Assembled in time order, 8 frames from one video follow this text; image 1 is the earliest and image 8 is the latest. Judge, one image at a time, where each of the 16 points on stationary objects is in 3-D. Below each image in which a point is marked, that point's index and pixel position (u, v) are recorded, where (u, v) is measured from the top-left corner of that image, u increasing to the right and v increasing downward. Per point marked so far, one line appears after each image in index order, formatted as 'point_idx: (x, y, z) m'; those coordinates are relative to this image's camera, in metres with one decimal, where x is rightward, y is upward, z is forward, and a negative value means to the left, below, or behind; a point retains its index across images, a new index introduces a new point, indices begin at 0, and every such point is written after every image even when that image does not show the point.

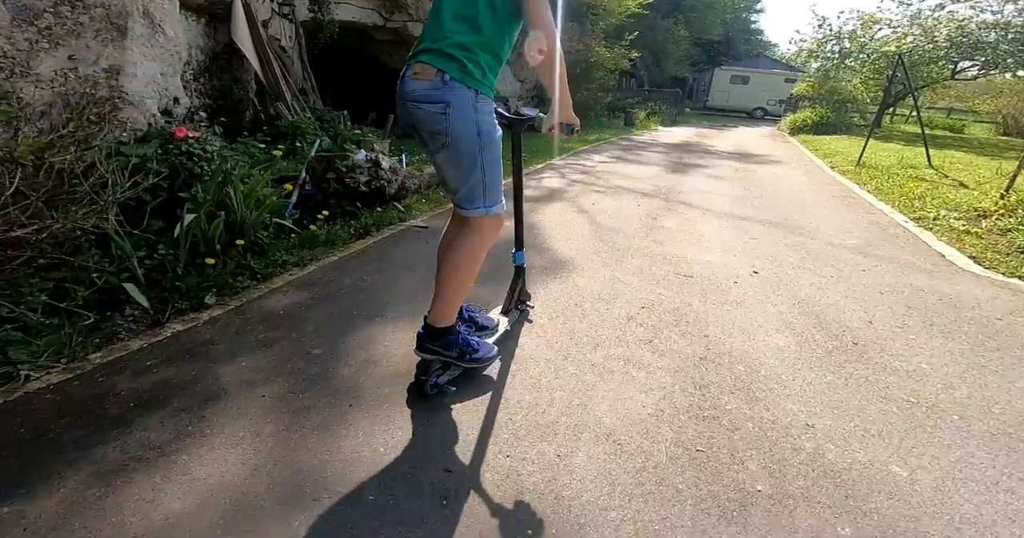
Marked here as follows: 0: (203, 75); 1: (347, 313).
0: (-3.3, +2.1, +5.9) m
1: (-0.9, -0.2, +2.8) m
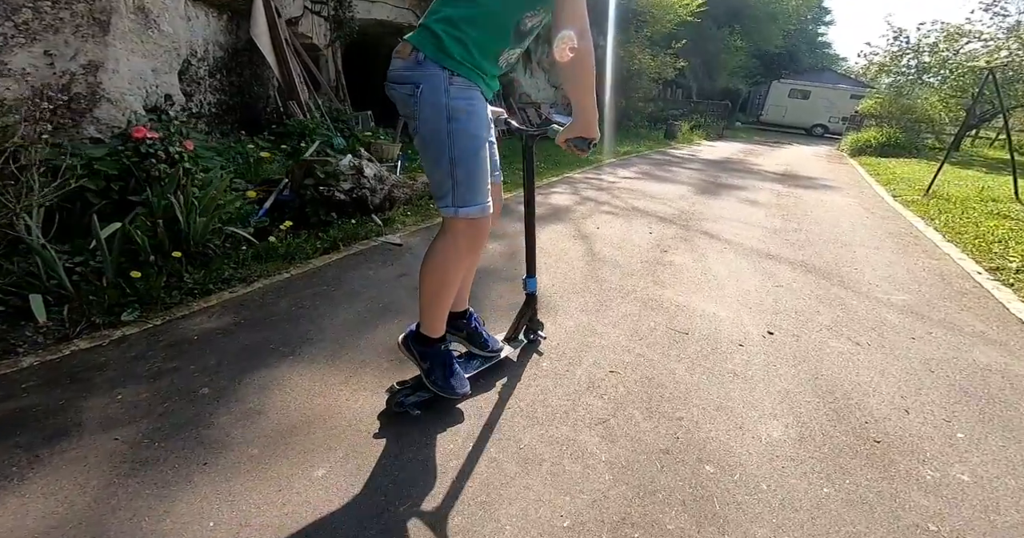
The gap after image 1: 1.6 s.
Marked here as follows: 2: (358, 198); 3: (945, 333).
0: (-3.1, +2.1, +5.8) m
1: (-1.1, -0.4, +2.4) m
2: (-1.2, +0.5, +4.0) m
3: (+2.3, -0.3, +2.7) m
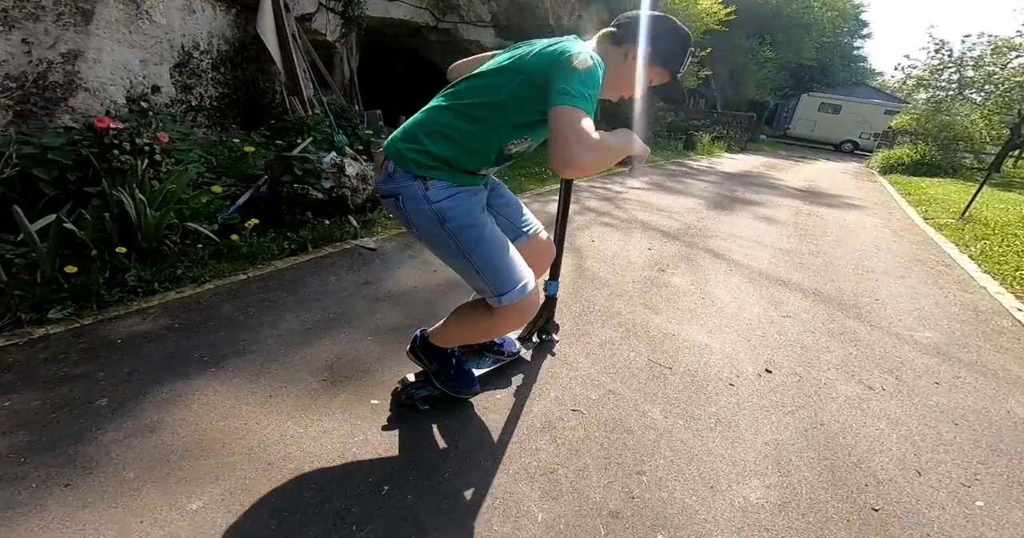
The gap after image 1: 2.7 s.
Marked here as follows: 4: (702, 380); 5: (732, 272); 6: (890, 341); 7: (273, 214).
0: (-3.1, +2.2, +5.6) m
1: (-1.3, -0.4, +2.2) m
2: (-1.3, +0.5, +3.8) m
3: (+2.1, -0.5, +2.4) m
4: (+0.8, -0.5, +2.2) m
5: (+1.5, 0.0, +3.6) m
6: (+1.9, -0.4, +2.6) m
7: (-1.6, +0.4, +3.6) m
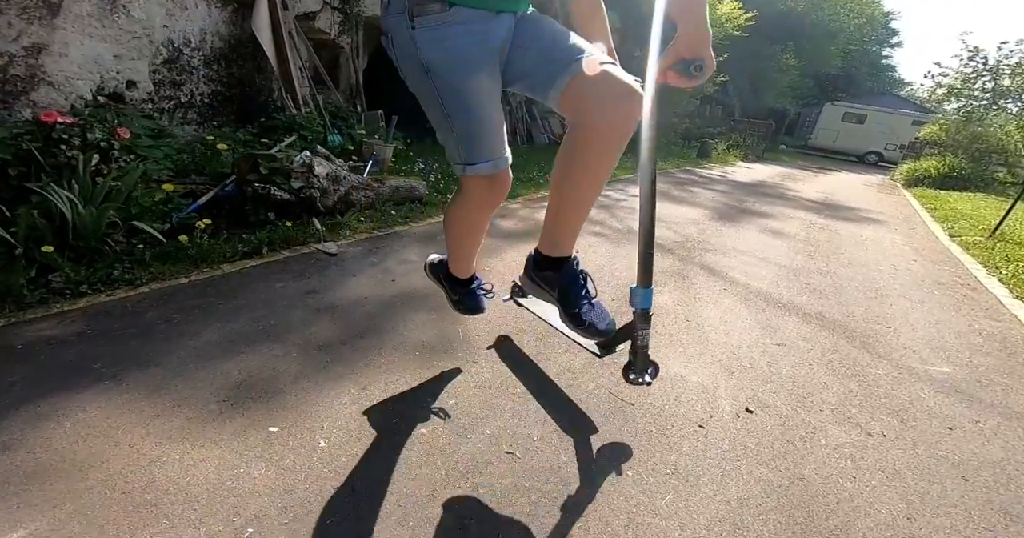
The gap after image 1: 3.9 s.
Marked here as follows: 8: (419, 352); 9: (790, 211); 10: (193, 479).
0: (-3.1, +2.2, +5.5) m
1: (-1.6, -0.4, +1.9) m
2: (-1.4, +0.5, +3.5) m
3: (+1.9, -0.6, +2.0) m
4: (+0.6, -0.5, +1.9) m
5: (+1.3, -0.1, +3.2) m
6: (+1.7, -0.5, +2.3) m
7: (-1.8, +0.3, +3.4) m
8: (-0.4, -0.3, +2.2) m
9: (+3.0, +0.6, +5.6) m
10: (-0.9, -0.6, +1.5) m
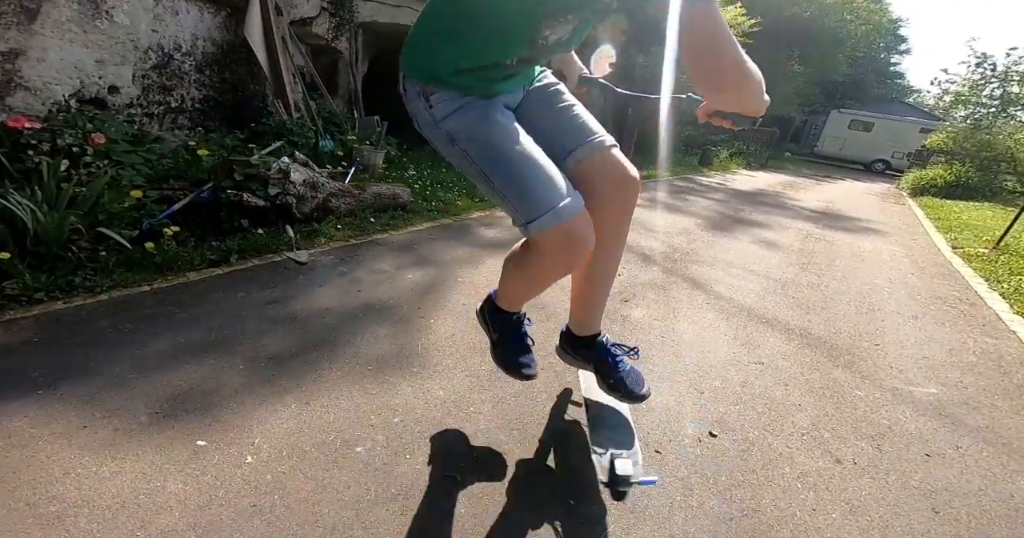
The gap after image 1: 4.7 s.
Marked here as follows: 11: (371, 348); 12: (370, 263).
0: (-3.2, +2.1, +5.5) m
1: (-1.8, -0.4, +1.9) m
2: (-1.5, +0.4, +3.5) m
3: (+1.7, -0.6, +1.9) m
4: (+0.4, -0.6, +1.8) m
5: (+1.2, -0.2, +3.1) m
6: (+1.5, -0.5, +2.2) m
7: (-1.9, +0.3, +3.3) m
8: (-0.6, -0.4, +2.1) m
9: (+2.9, +0.5, +5.5) m
10: (-1.1, -0.6, +1.4) m
11: (-0.6, -0.3, +2.2) m
12: (-0.9, 0.0, +3.2) m
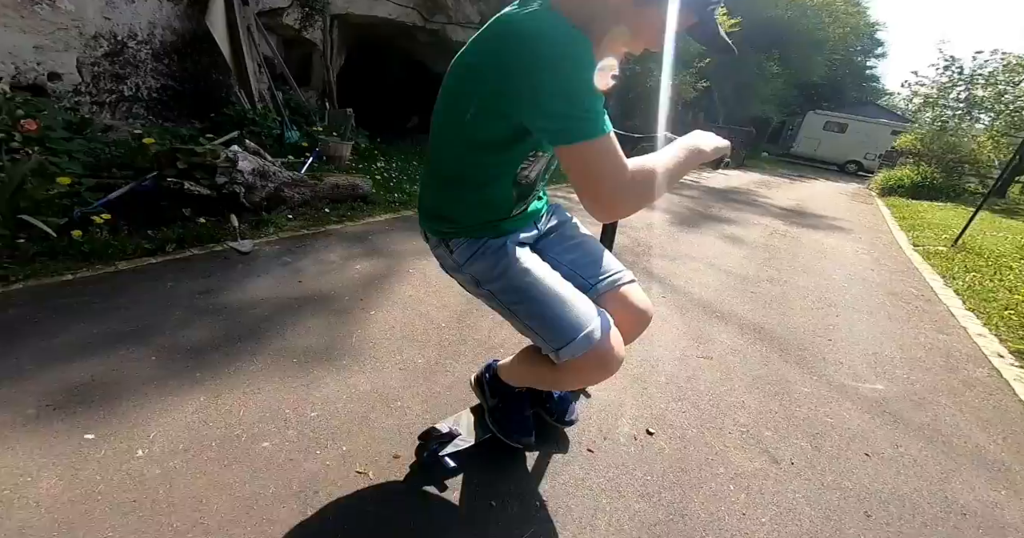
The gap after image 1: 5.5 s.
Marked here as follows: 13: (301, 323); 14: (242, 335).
0: (-3.5, +2.2, +5.3) m
1: (-2.0, -0.3, +1.7) m
2: (-1.8, +0.5, +3.3) m
3: (+1.4, -0.6, +1.8) m
4: (+0.1, -0.6, +1.7) m
5: (+0.9, -0.2, +3.0) m
6: (+1.3, -0.5, +2.1) m
7: (-2.2, +0.4, +3.2) m
8: (-0.8, -0.3, +2.0) m
9: (+2.6, +0.5, +5.5) m
10: (-1.3, -0.6, +1.3) m
11: (-0.9, -0.3, +2.1) m
12: (-1.1, +0.1, +3.0) m
13: (-0.9, -0.2, +2.2) m
14: (-1.1, -0.3, +2.1) m
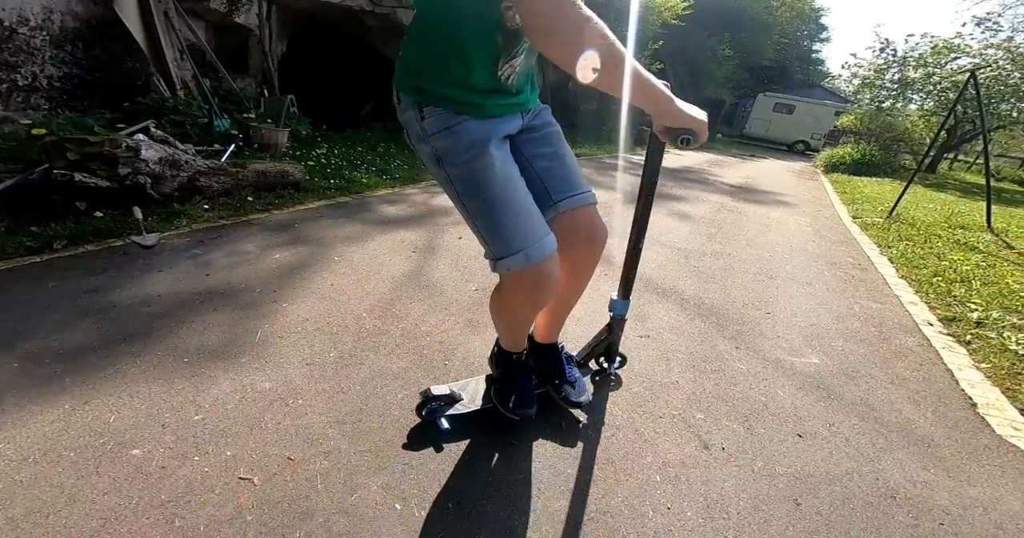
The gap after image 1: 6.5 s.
0: (-4.1, +2.2, +4.8) m
1: (-2.3, -0.4, +1.5) m
2: (-2.2, +0.5, +3.0) m
3: (+1.2, -0.5, +1.8) m
4: (-0.1, -0.5, +1.6) m
5: (+0.5, -0.1, +2.9) m
6: (+1.0, -0.4, +2.0) m
7: (-2.6, +0.4, +2.9) m
8: (-1.1, -0.3, +1.8) m
9: (+2.0, +0.8, +5.5) m
10: (-1.5, -0.6, +1.0) m
11: (-1.1, -0.2, +1.9) m
12: (-1.5, +0.1, +2.8) m
13: (-1.2, -0.2, +2.0) m
14: (-1.4, -0.2, +1.9) m
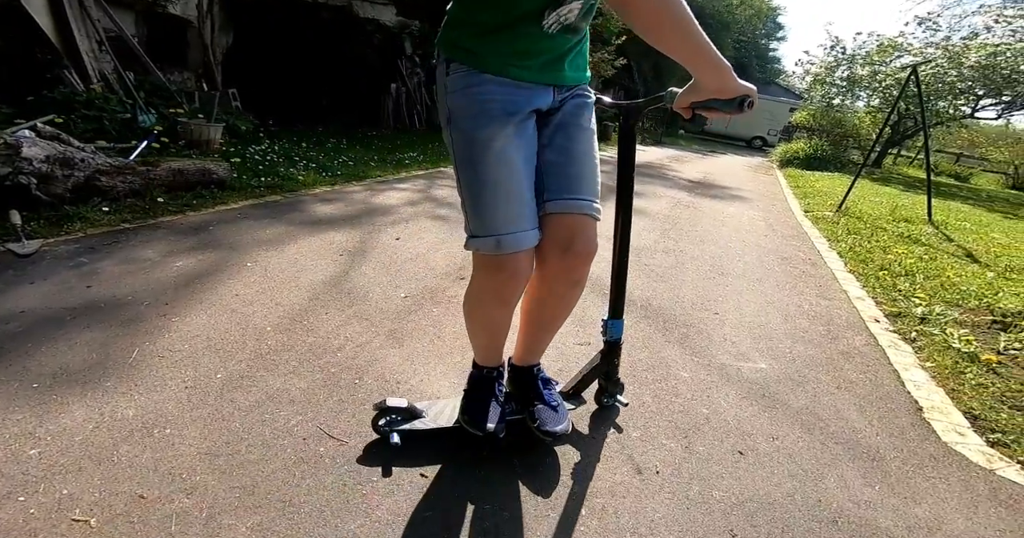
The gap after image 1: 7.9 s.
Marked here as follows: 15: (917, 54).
0: (-4.6, +2.1, +4.4) m
1: (-2.5, -0.4, +1.1) m
2: (-2.6, +0.4, +2.7) m
3: (+0.9, -0.5, +1.6) m
4: (-0.4, -0.5, +1.4) m
5: (+0.2, -0.1, +2.8) m
6: (+0.7, -0.4, +1.9) m
7: (-2.9, +0.3, +2.5) m
8: (-1.4, -0.3, +1.5) m
9: (+1.5, +0.8, +5.4) m
10: (-1.7, -0.6, +0.7) m
11: (-1.4, -0.3, +1.6) m
12: (-1.8, +0.1, +2.5) m
13: (-1.5, -0.2, +1.7) m
14: (-1.6, -0.3, +1.6) m
15: (+9.9, +5.2, +12.8) m
